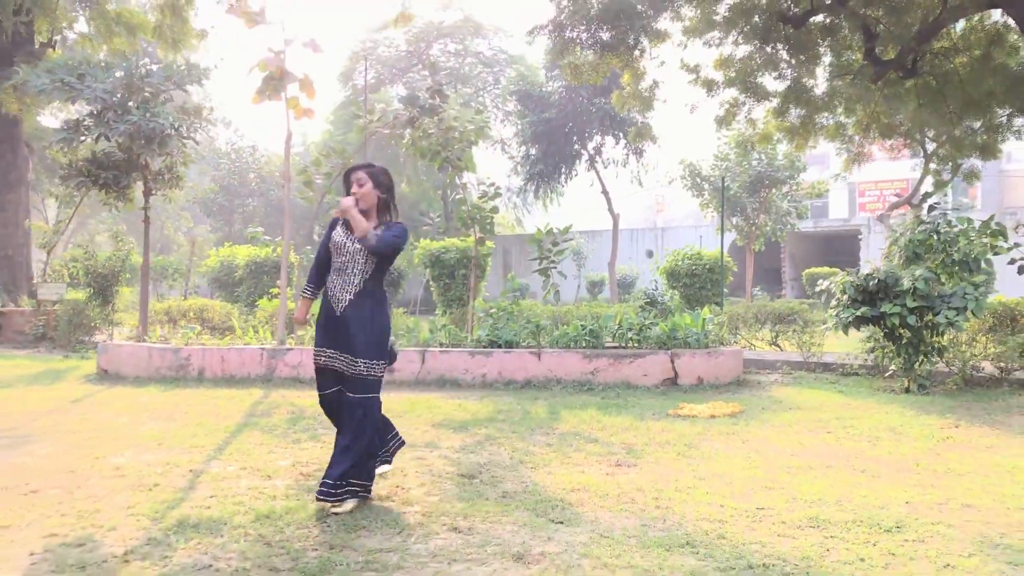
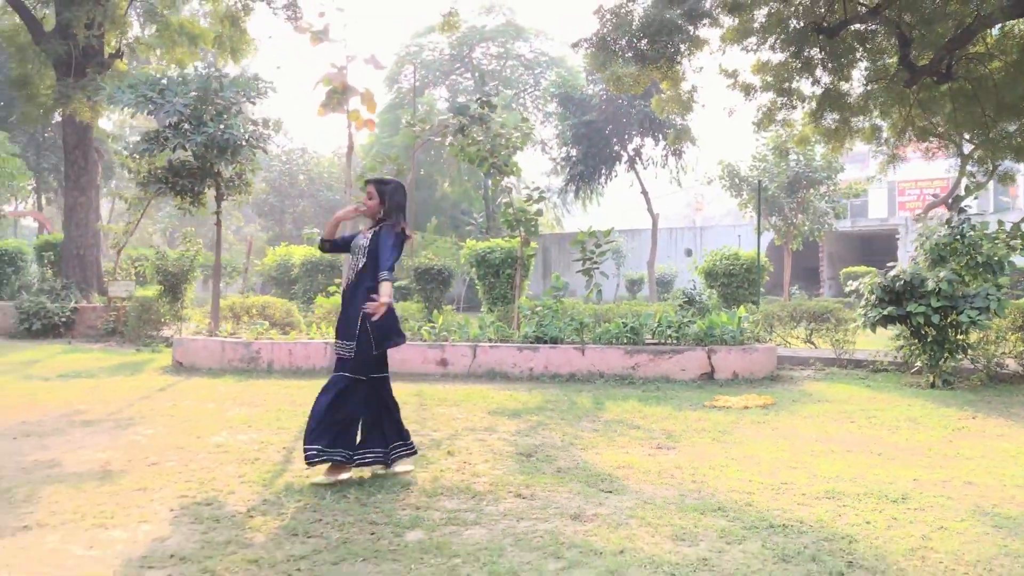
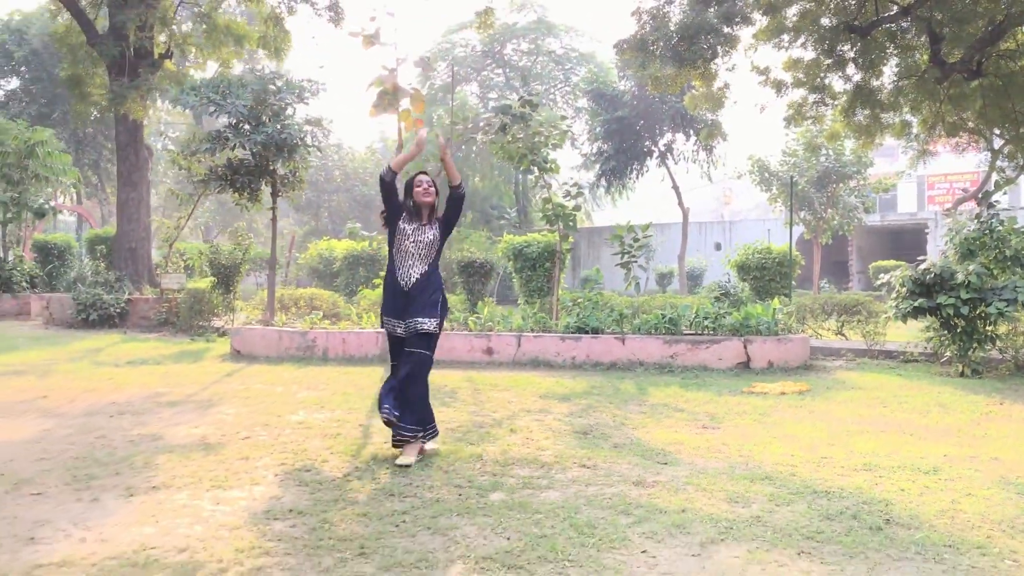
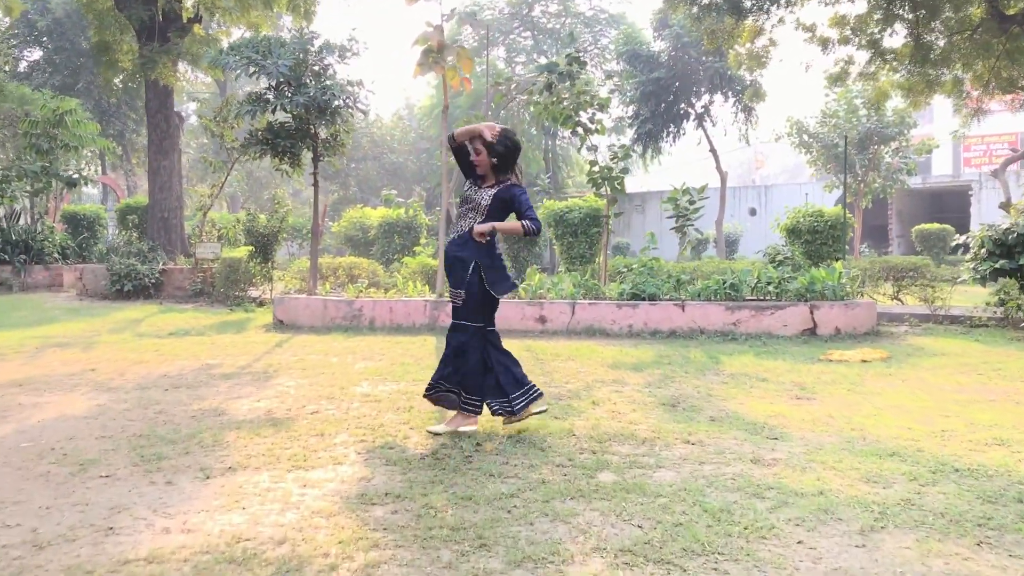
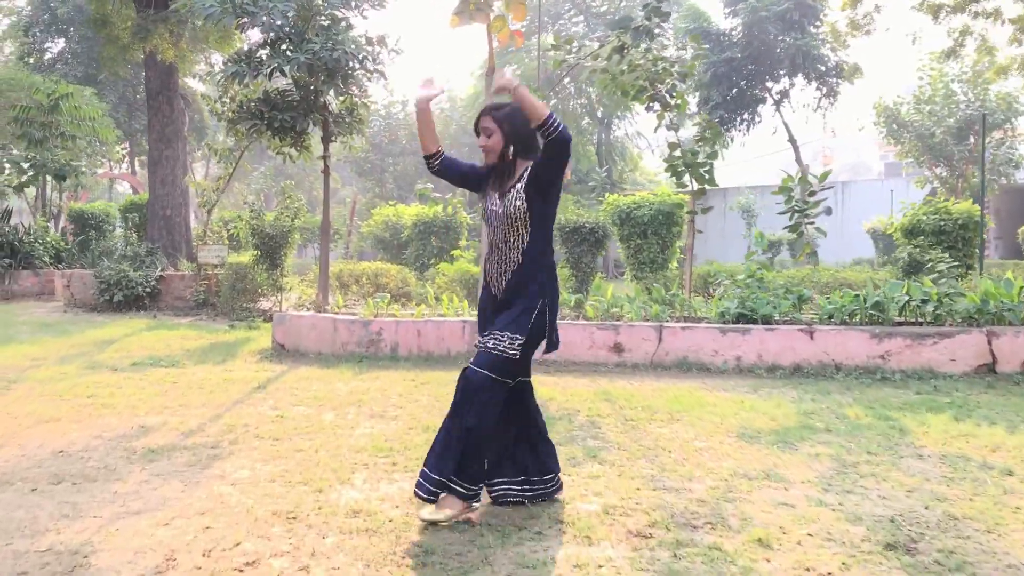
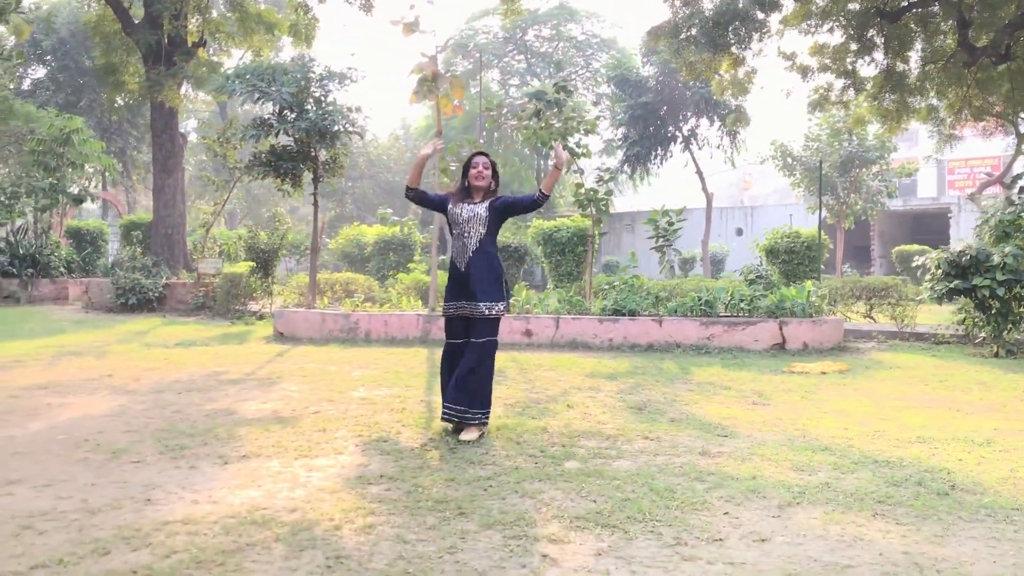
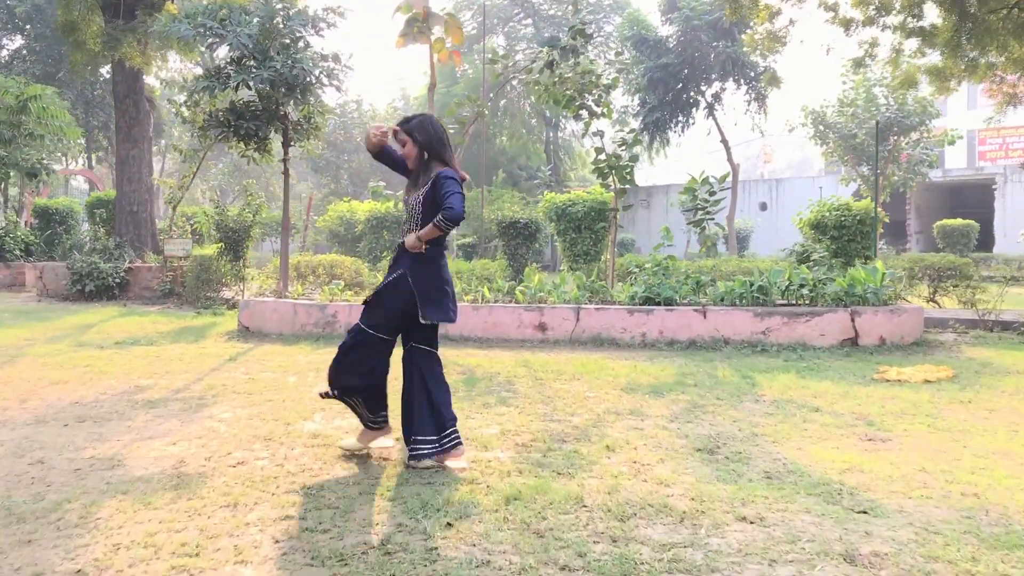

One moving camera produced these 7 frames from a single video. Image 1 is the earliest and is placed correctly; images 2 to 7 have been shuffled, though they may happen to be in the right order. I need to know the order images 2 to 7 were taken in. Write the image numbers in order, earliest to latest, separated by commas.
2, 3, 6, 4, 7, 5
